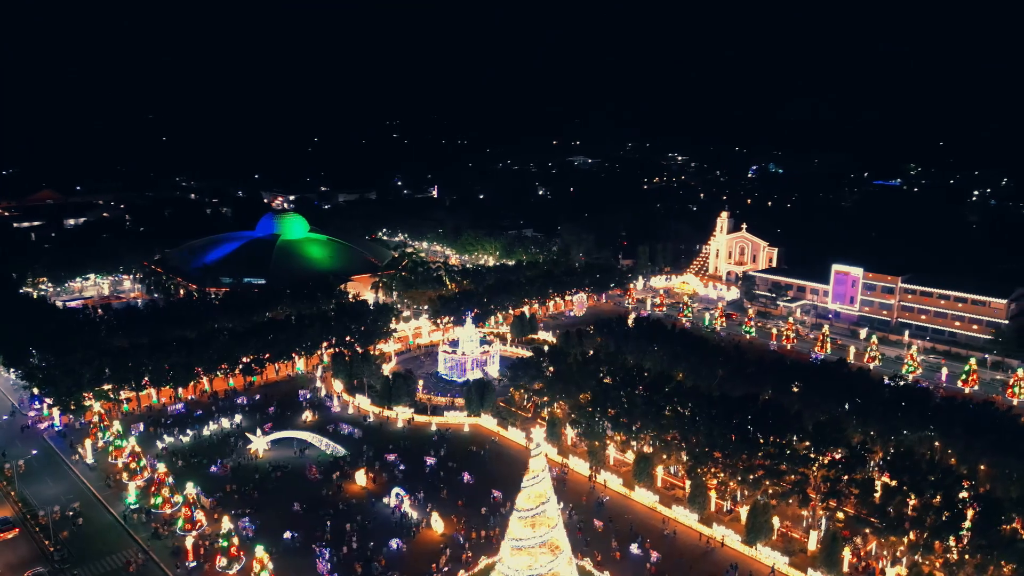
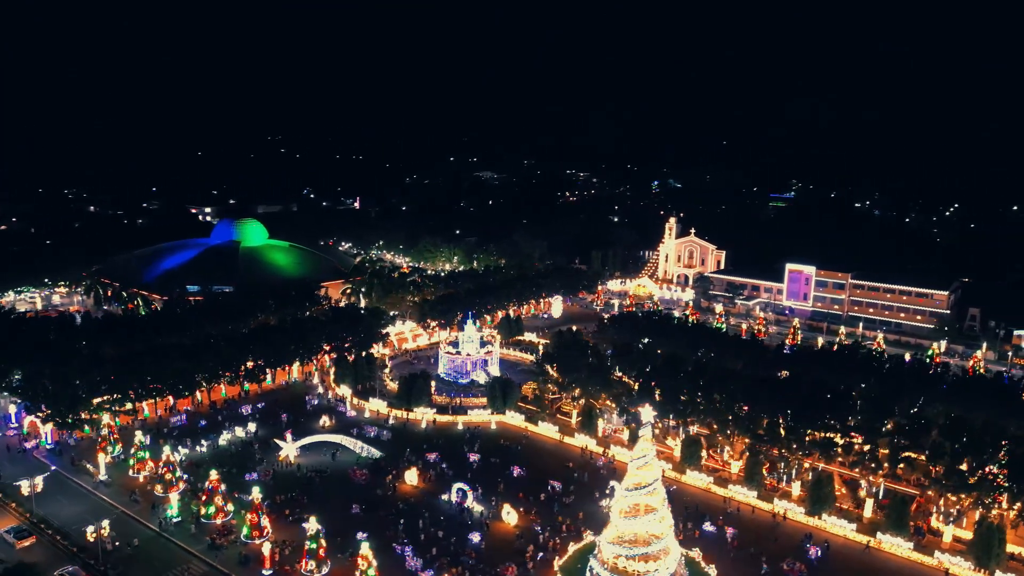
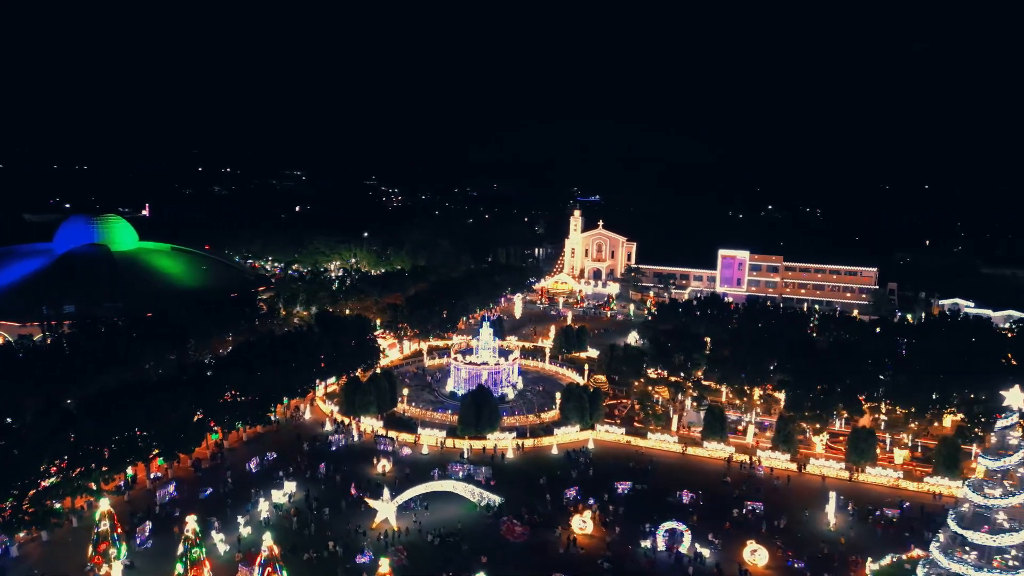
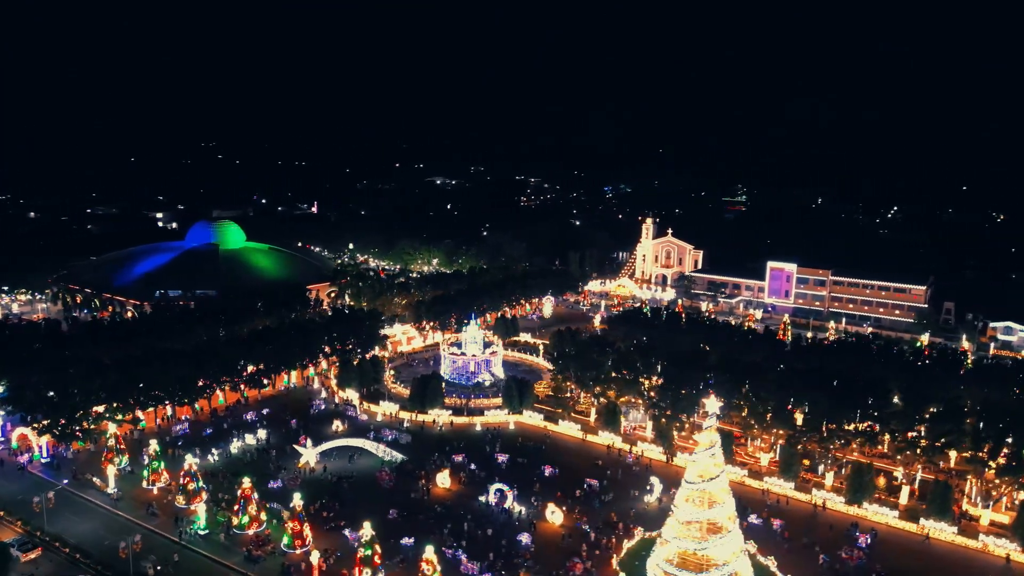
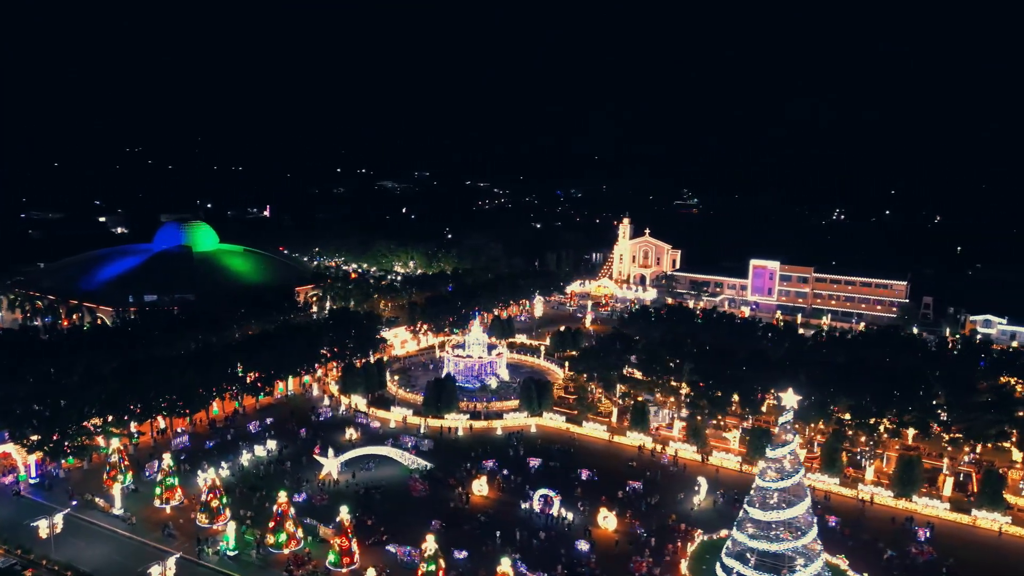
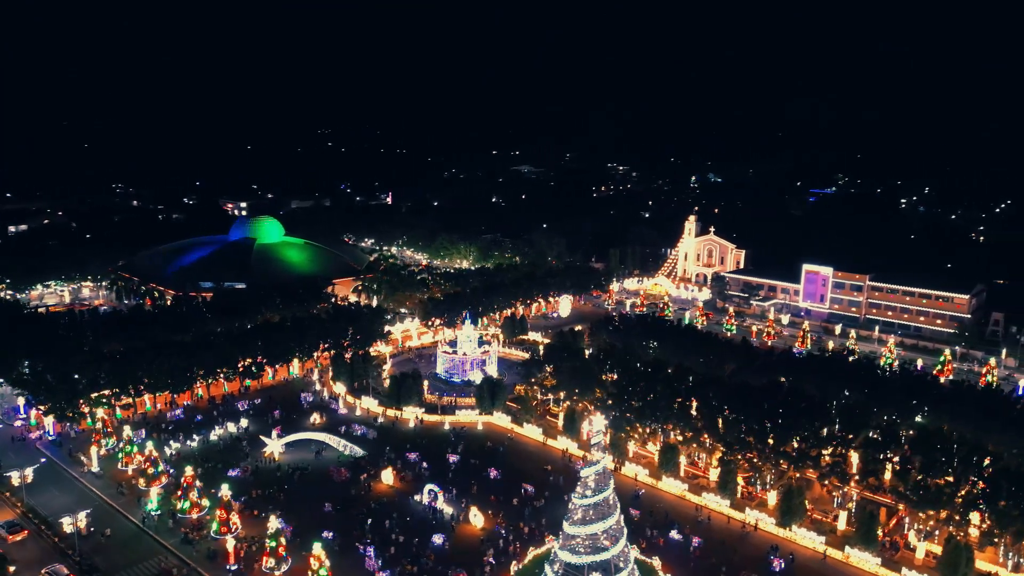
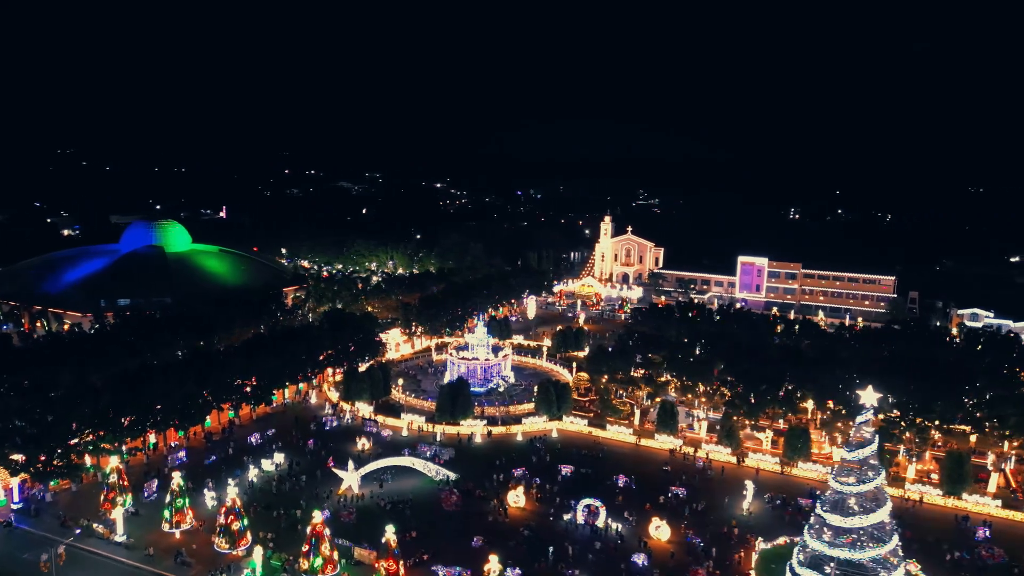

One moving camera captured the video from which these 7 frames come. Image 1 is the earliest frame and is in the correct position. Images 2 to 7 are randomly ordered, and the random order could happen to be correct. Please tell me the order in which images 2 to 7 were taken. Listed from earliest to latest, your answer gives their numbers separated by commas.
6, 2, 4, 5, 7, 3
